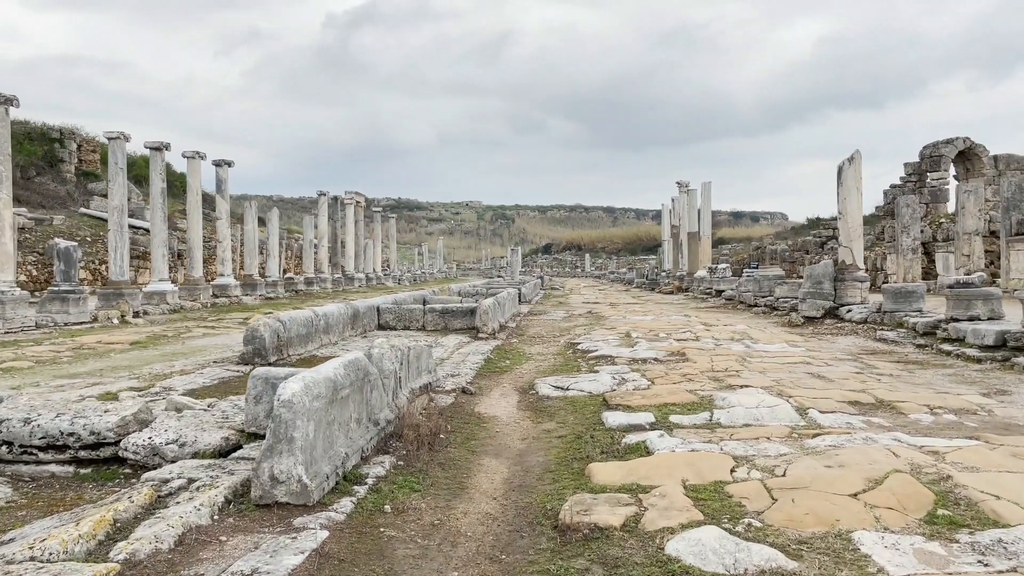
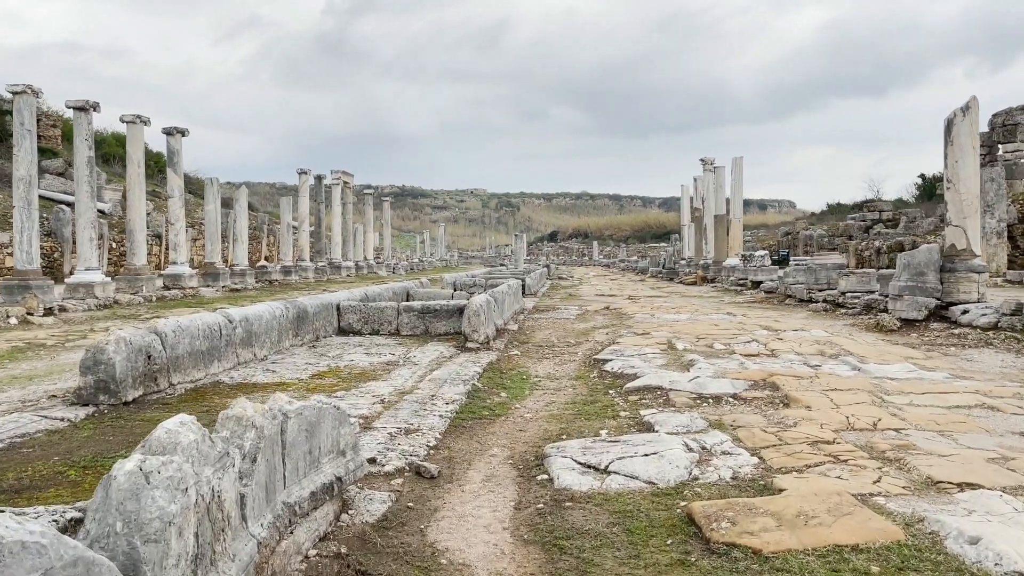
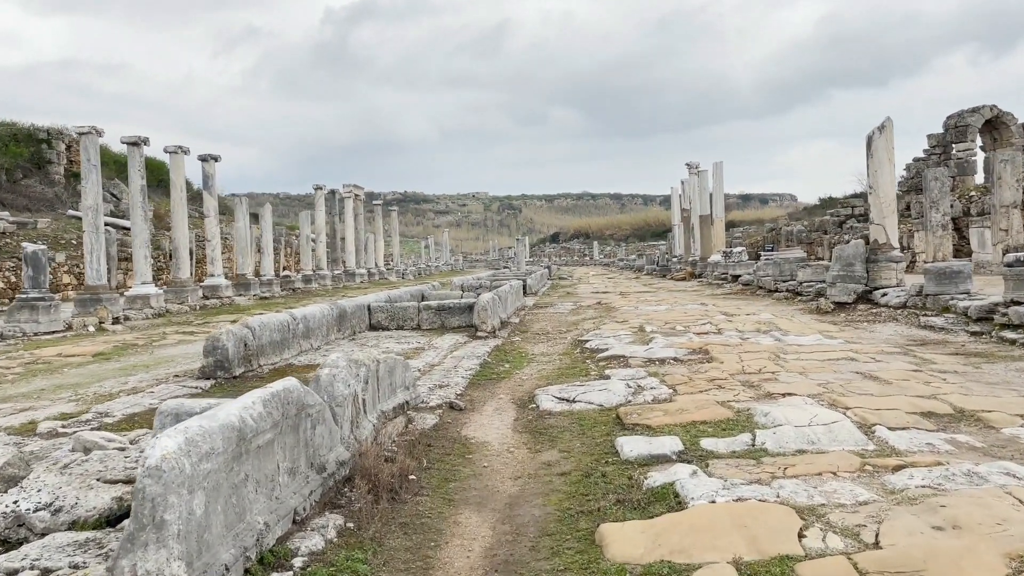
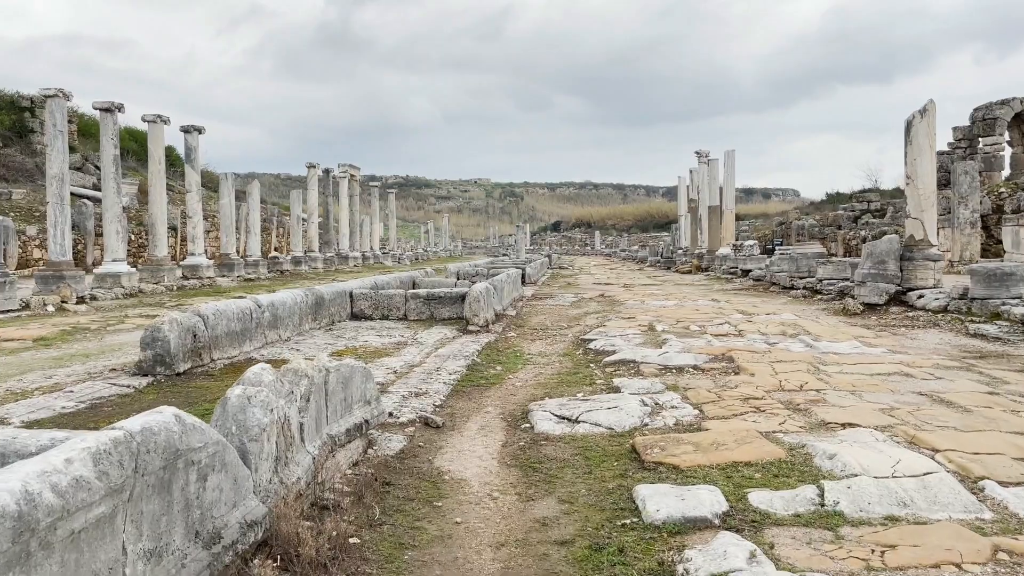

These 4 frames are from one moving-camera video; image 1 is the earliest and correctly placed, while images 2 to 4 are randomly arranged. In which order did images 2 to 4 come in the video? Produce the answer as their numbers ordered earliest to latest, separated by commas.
3, 4, 2
